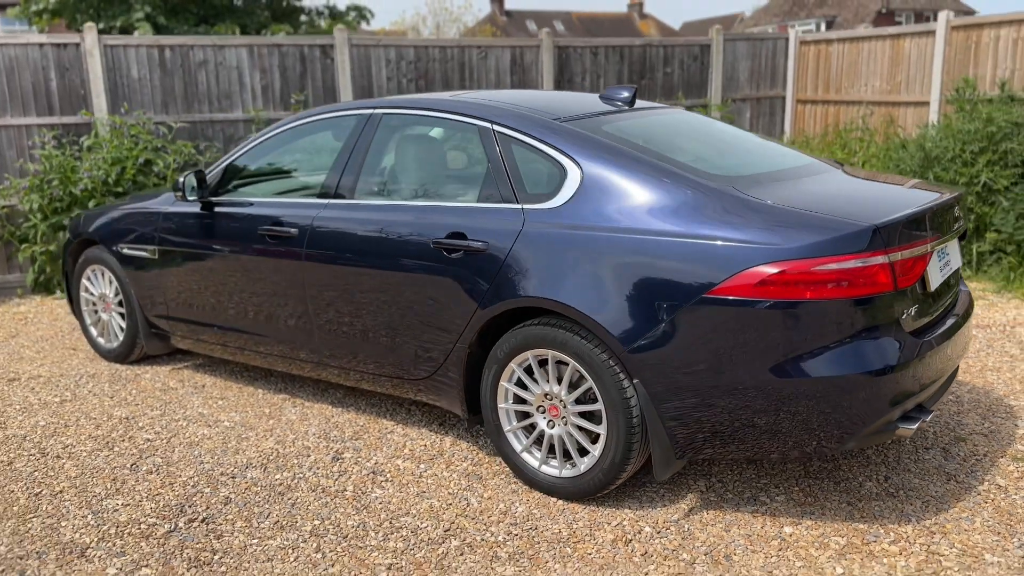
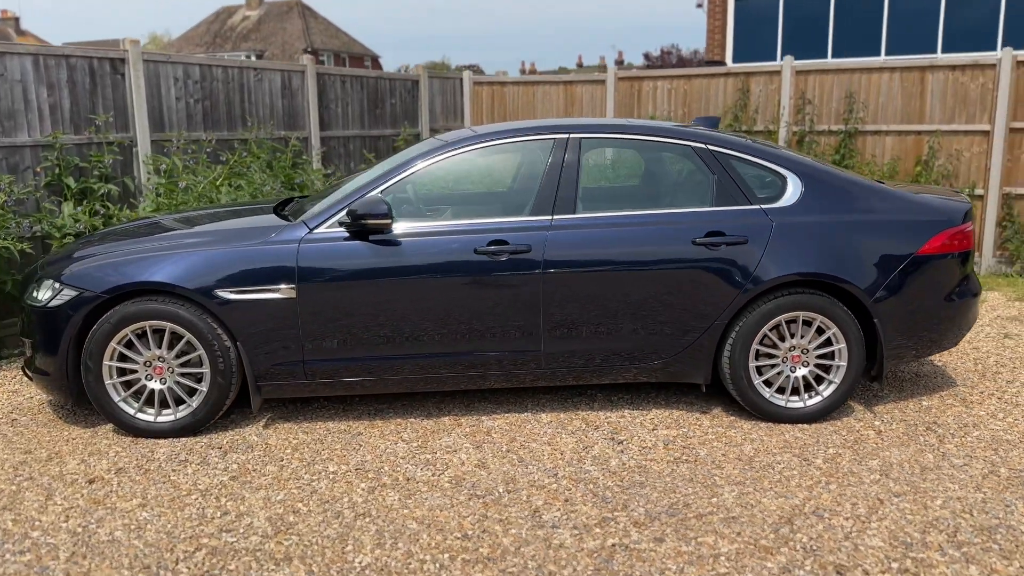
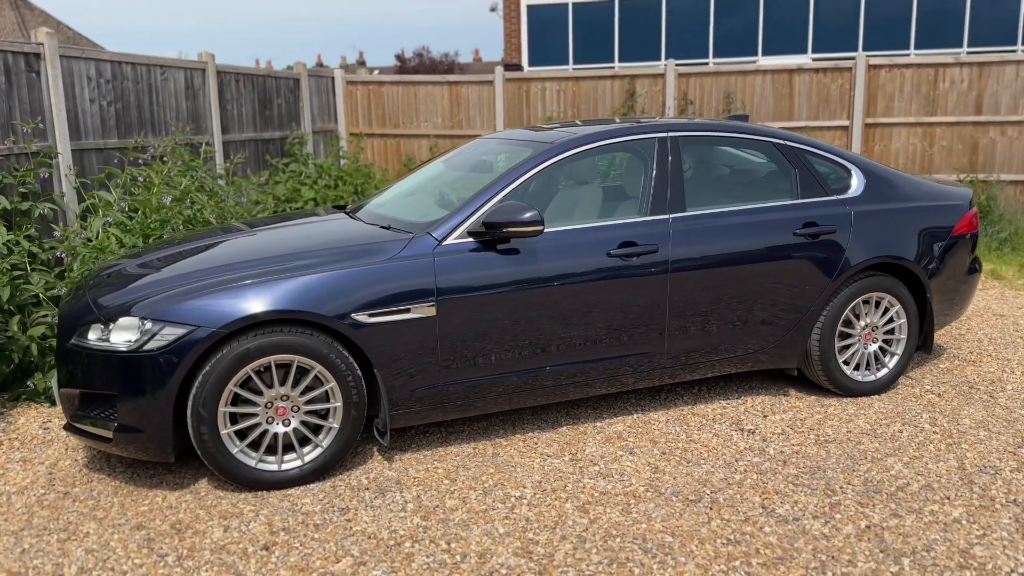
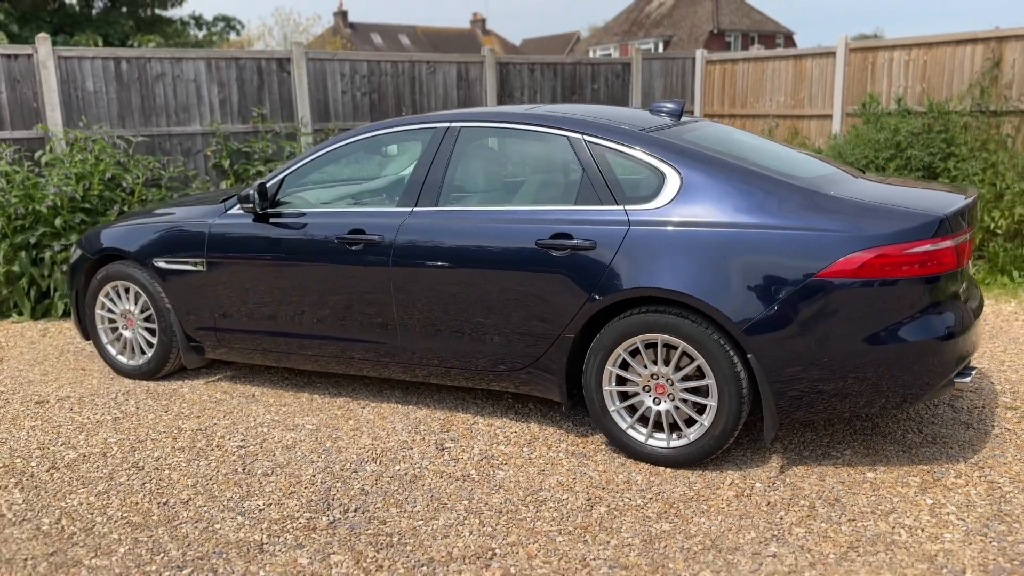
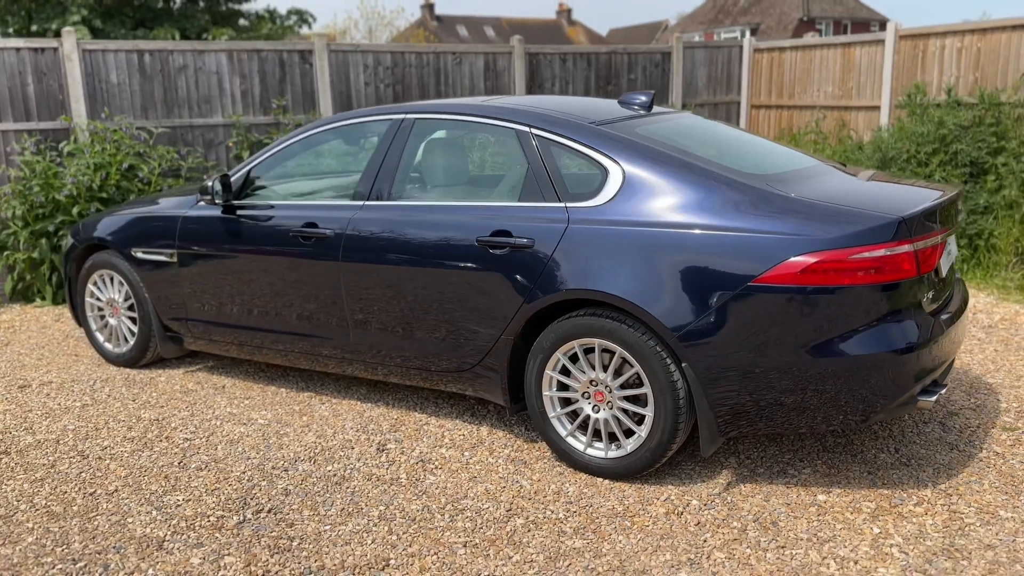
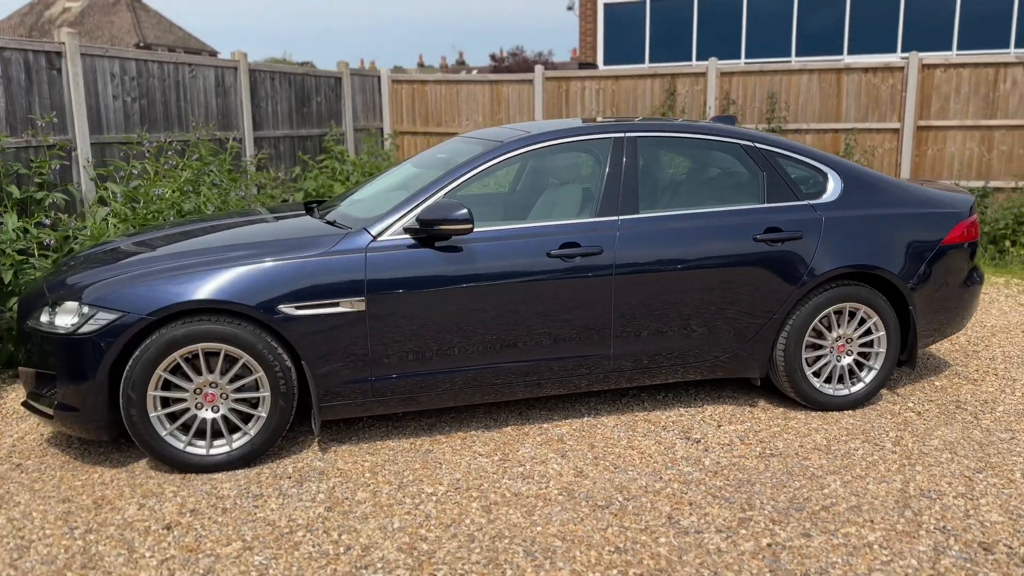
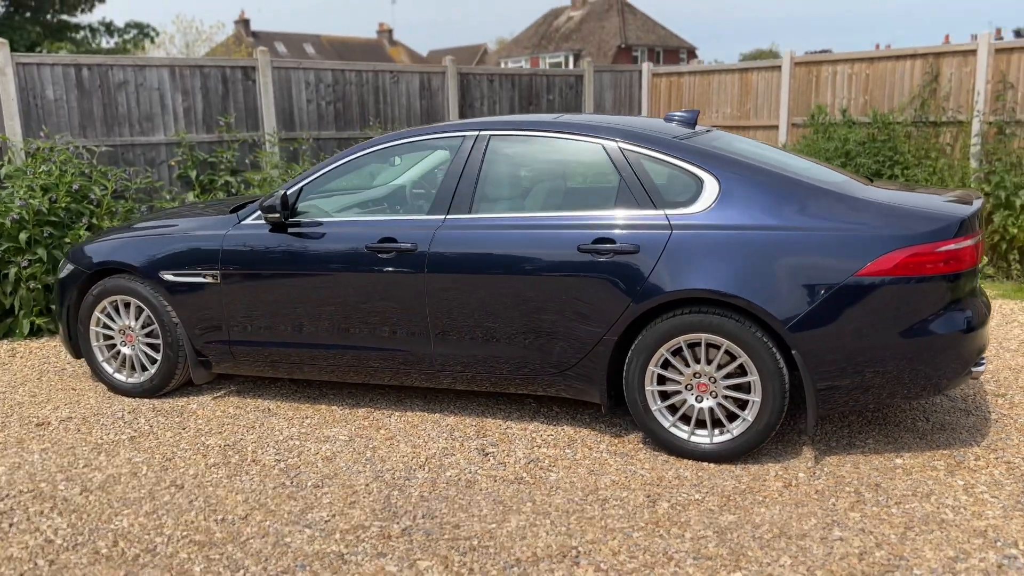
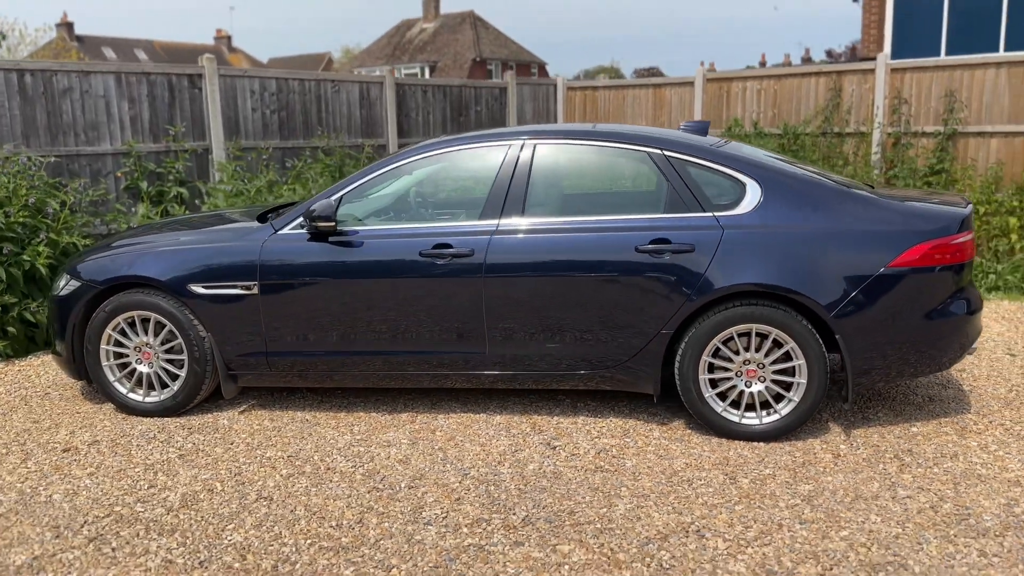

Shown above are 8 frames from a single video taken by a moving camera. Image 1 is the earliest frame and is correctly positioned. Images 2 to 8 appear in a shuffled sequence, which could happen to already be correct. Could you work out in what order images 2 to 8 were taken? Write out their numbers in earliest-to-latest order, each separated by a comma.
5, 4, 7, 8, 2, 6, 3
